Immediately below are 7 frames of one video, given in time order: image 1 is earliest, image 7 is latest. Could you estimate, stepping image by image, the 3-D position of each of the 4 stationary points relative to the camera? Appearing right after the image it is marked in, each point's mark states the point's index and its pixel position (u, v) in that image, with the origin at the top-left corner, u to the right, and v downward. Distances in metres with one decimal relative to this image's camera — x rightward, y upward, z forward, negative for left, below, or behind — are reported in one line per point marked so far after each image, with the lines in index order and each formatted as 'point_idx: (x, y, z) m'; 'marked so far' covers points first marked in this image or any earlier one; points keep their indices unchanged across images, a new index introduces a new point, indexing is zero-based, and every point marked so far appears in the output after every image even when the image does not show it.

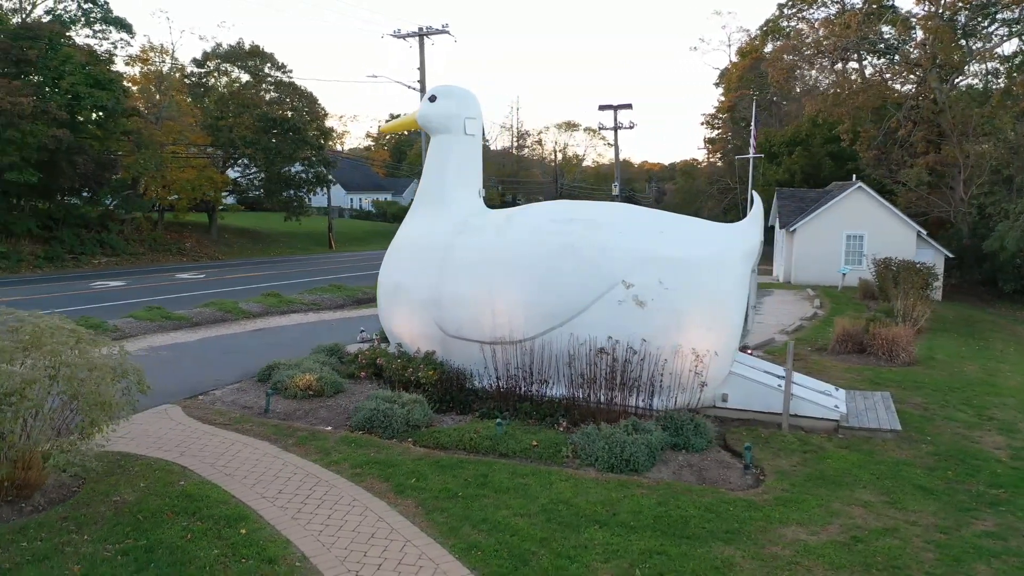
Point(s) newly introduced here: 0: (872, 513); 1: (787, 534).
0: (+2.5, -1.6, +5.8) m
1: (+1.8, -1.6, +5.3) m
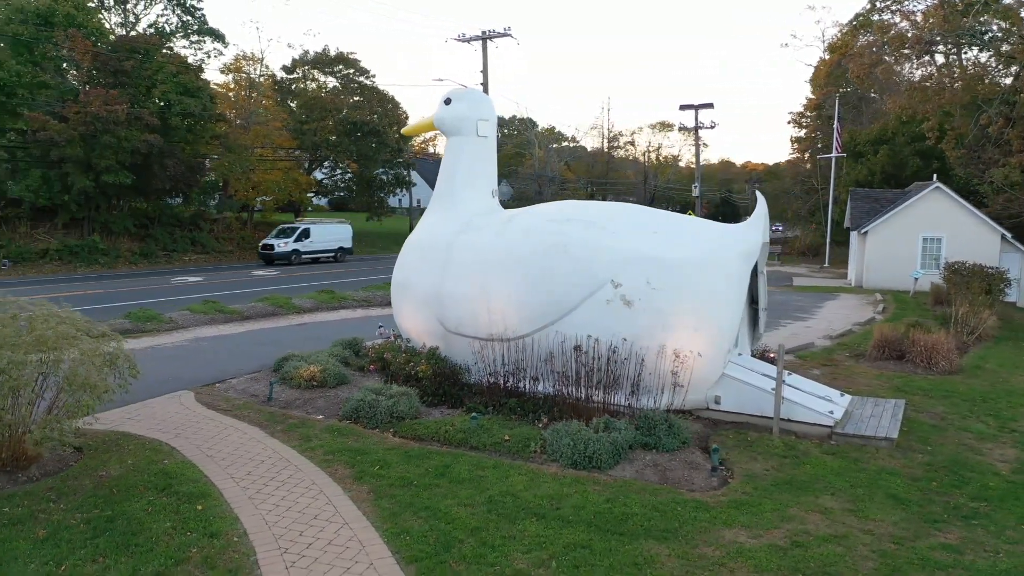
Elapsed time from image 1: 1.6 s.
0: (+2.2, -1.6, +5.6) m
1: (+1.4, -1.6, +5.3) m
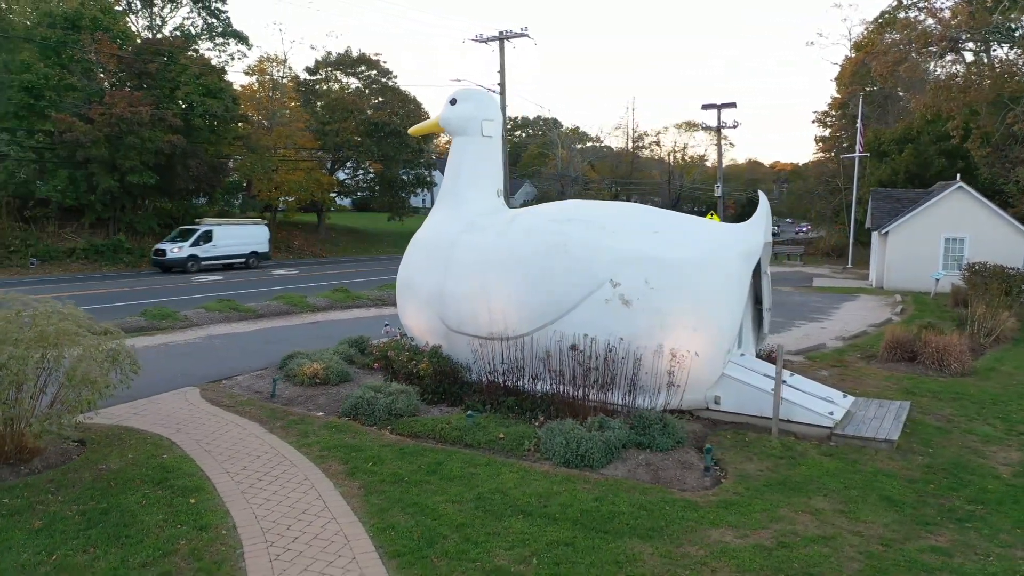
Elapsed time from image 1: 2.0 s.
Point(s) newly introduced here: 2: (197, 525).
0: (+2.1, -1.6, +5.6) m
1: (+1.3, -1.6, +5.3) m
2: (-2.0, -1.5, +5.1) m
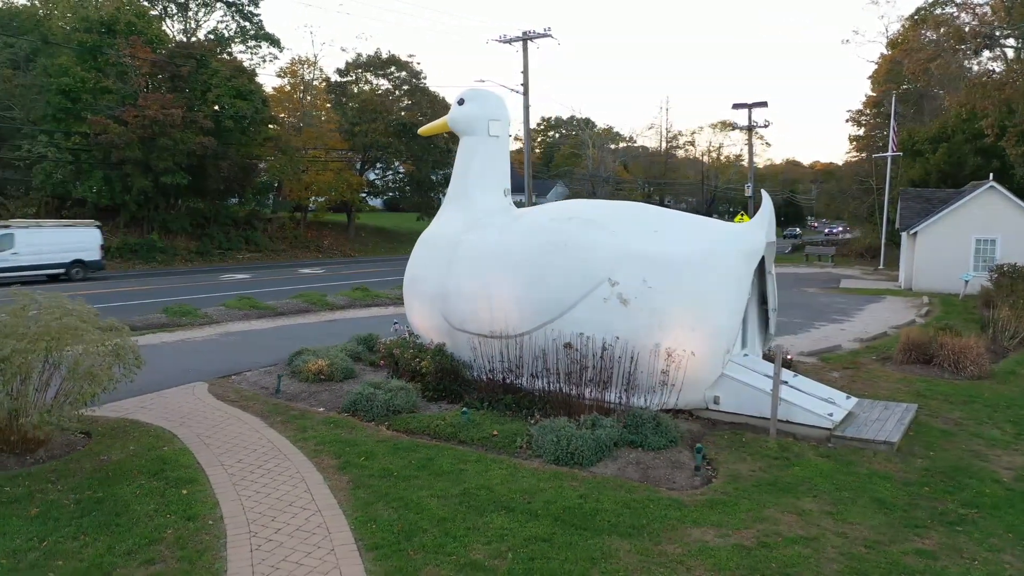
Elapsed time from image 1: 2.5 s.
0: (+2.0, -1.6, +5.6) m
1: (+1.2, -1.6, +5.3) m
2: (-2.1, -1.5, +5.3) m
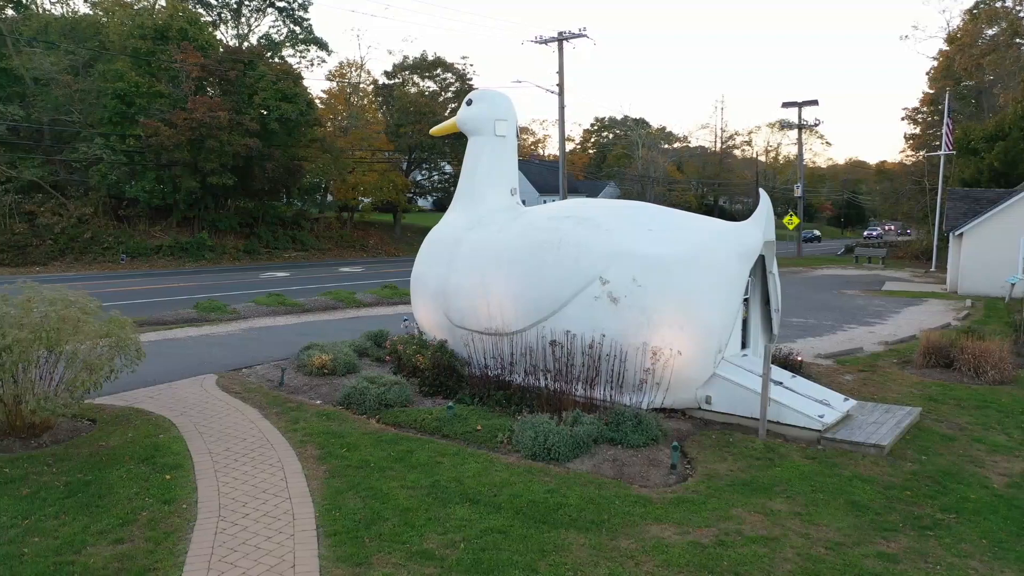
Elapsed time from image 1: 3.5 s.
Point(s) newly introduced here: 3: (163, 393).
0: (+1.7, -1.6, +5.5) m
1: (+0.9, -1.6, +5.3) m
2: (-2.4, -1.4, +5.5) m
3: (-3.5, -1.1, +8.2) m
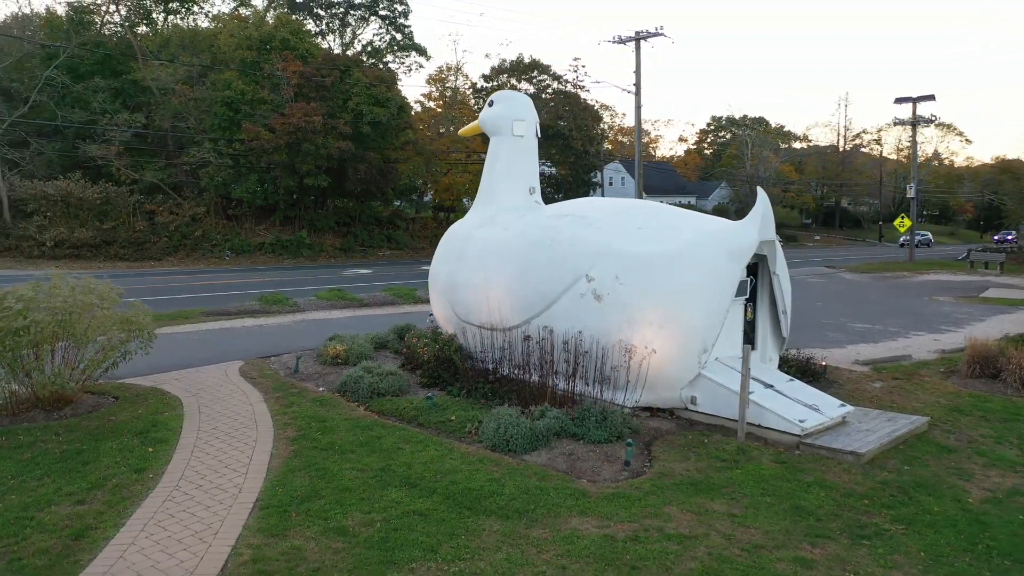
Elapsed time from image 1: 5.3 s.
0: (+1.3, -1.6, +5.5) m
1: (+0.4, -1.5, +5.4) m
2: (-2.8, -1.3, +6.1) m
3: (-3.5, -1.0, +8.9) m
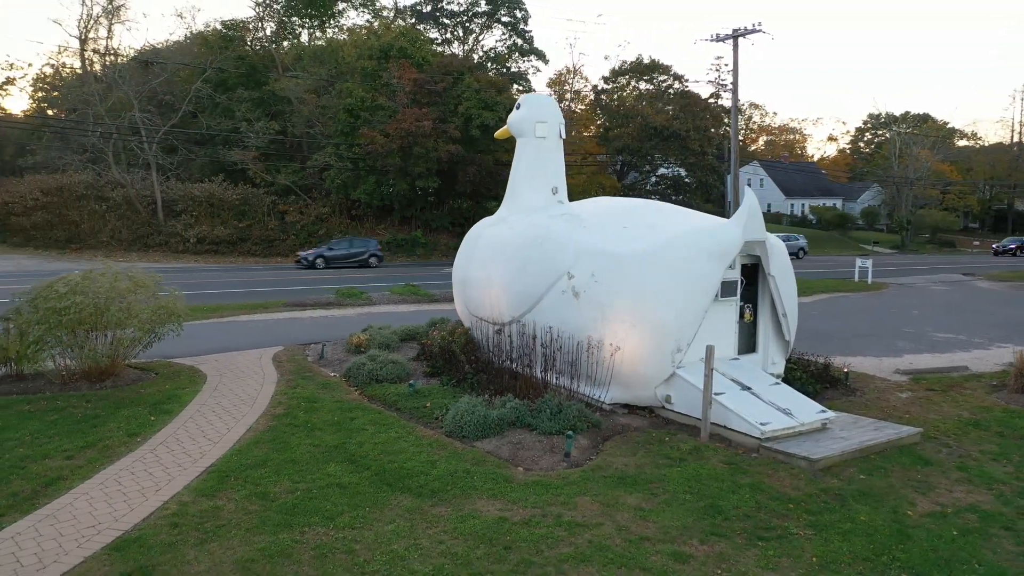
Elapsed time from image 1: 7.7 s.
0: (+0.6, -1.5, +5.6) m
1: (-0.2, -1.5, +5.7) m
2: (-3.3, -1.2, +7.0) m
3: (-3.4, -0.9, +9.9) m
